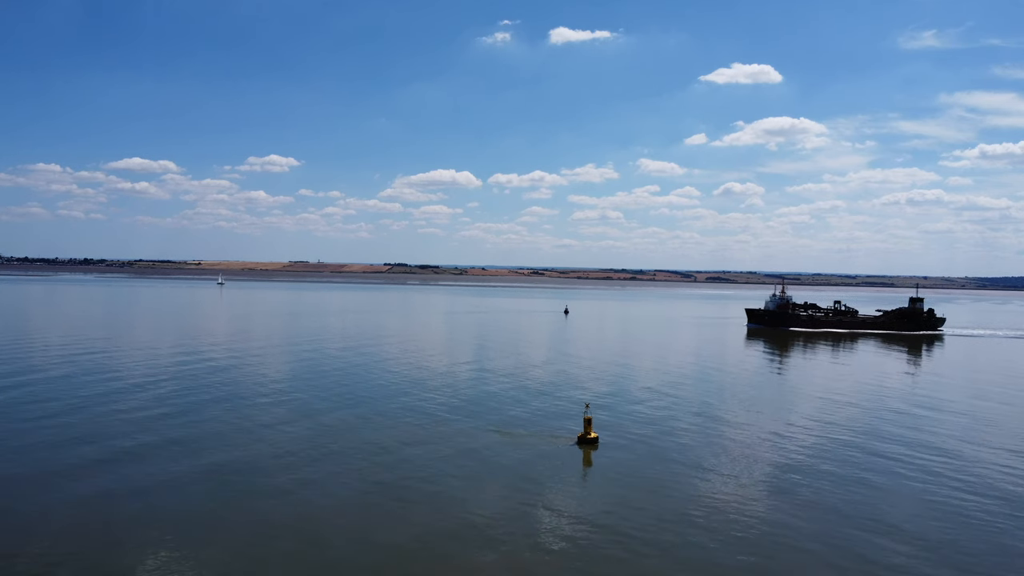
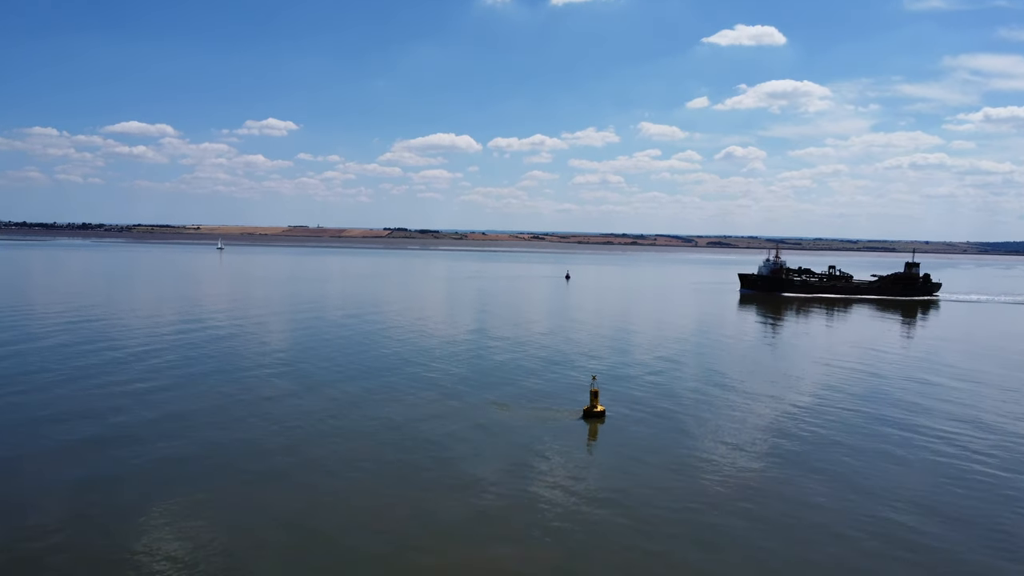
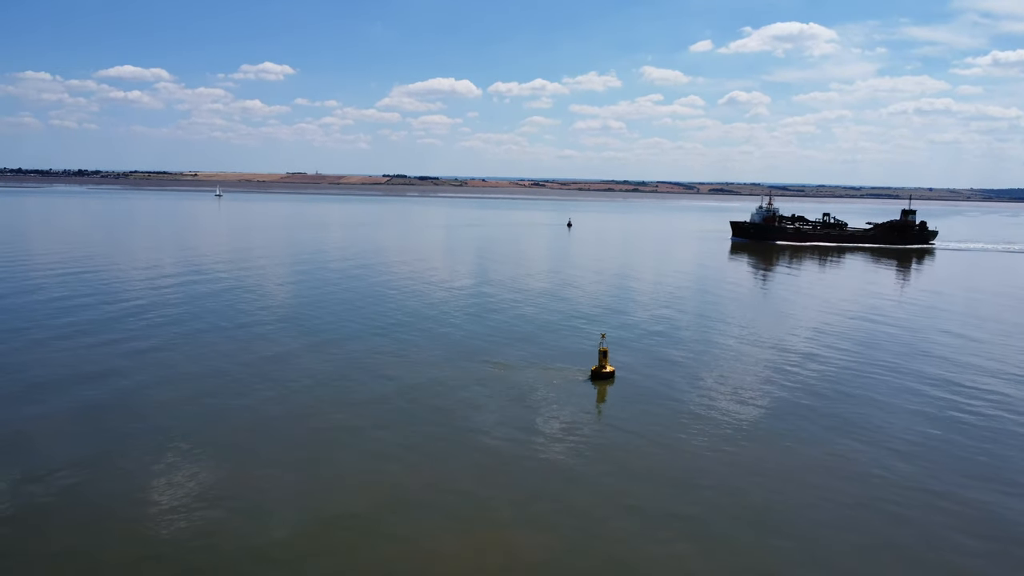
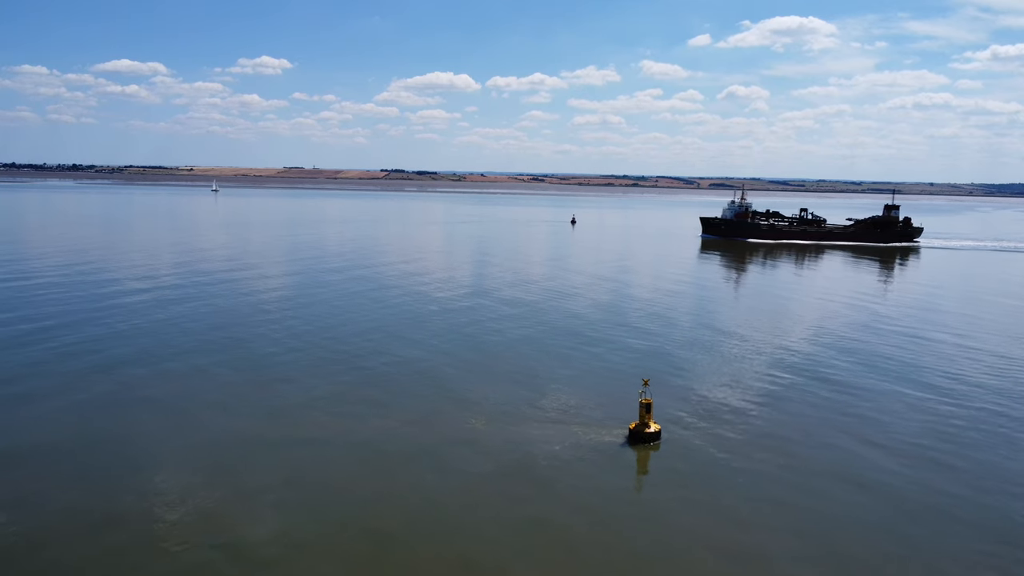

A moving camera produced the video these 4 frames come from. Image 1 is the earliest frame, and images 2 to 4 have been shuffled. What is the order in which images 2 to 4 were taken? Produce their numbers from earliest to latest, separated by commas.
2, 3, 4
